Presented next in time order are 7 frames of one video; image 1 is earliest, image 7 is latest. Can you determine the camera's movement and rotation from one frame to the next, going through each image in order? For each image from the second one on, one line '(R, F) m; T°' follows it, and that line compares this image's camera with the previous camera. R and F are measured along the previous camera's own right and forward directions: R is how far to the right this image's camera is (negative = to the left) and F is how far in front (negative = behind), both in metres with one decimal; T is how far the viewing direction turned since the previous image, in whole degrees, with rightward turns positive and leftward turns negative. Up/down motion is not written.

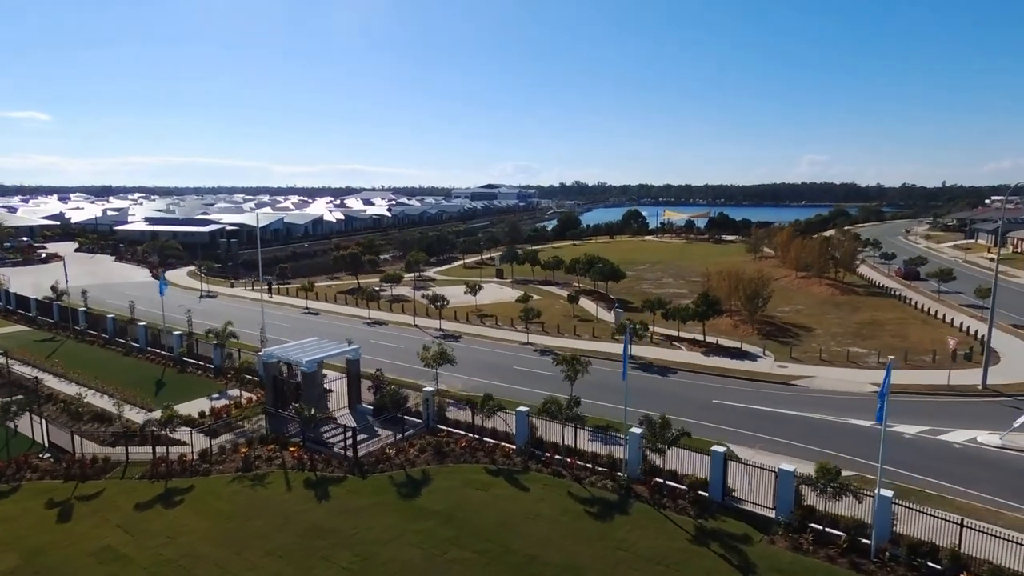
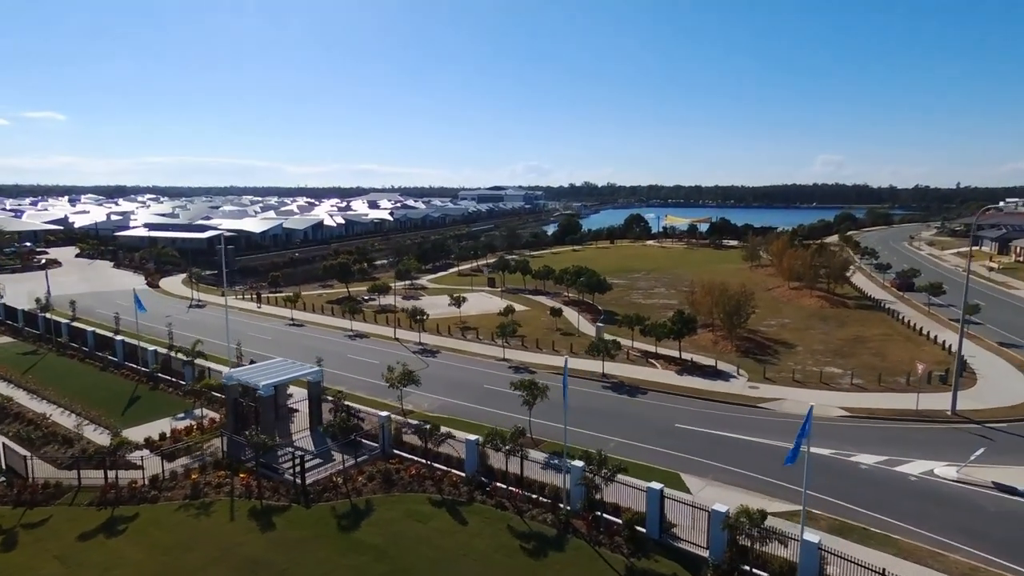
(+1.8, +0.1) m; -1°
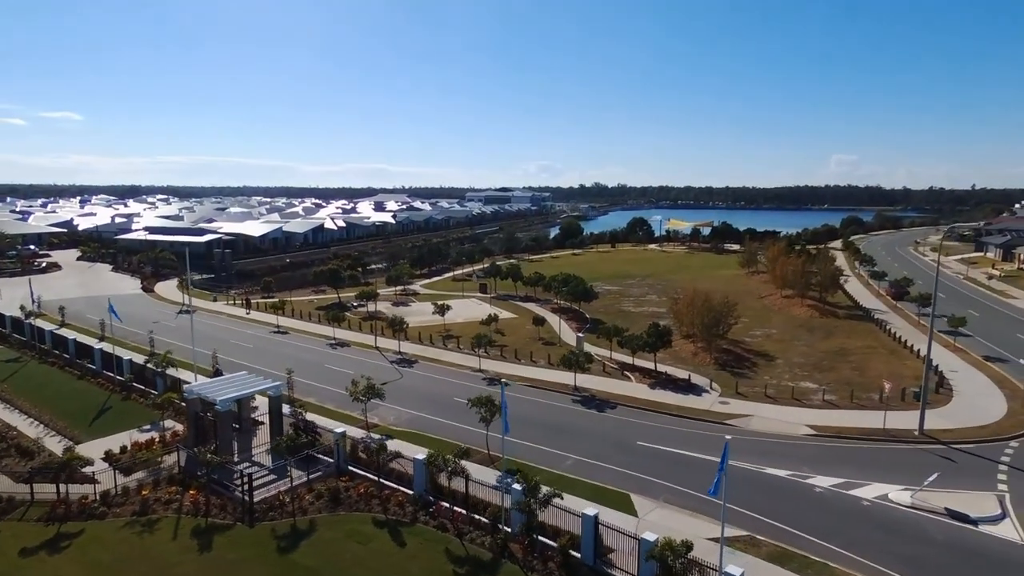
(+1.8, +0.1) m; -1°
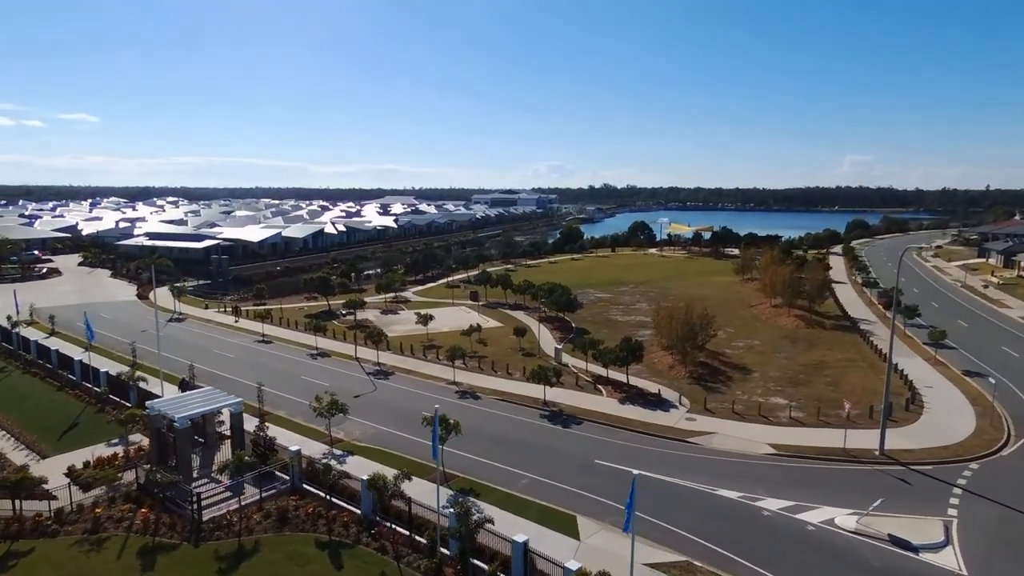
(+1.9, -0.1) m; -1°
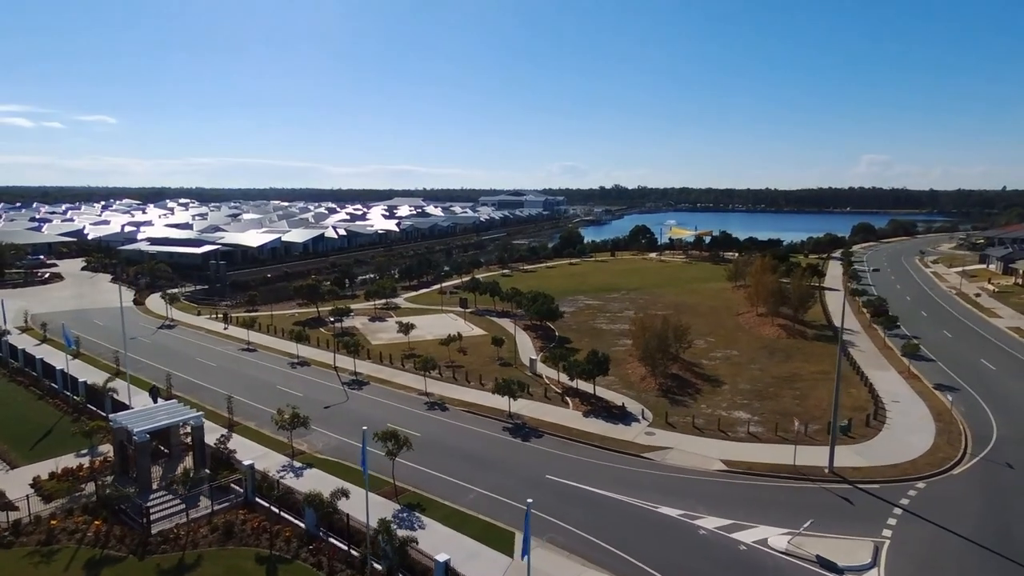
(+2.2, -0.4) m; -1°
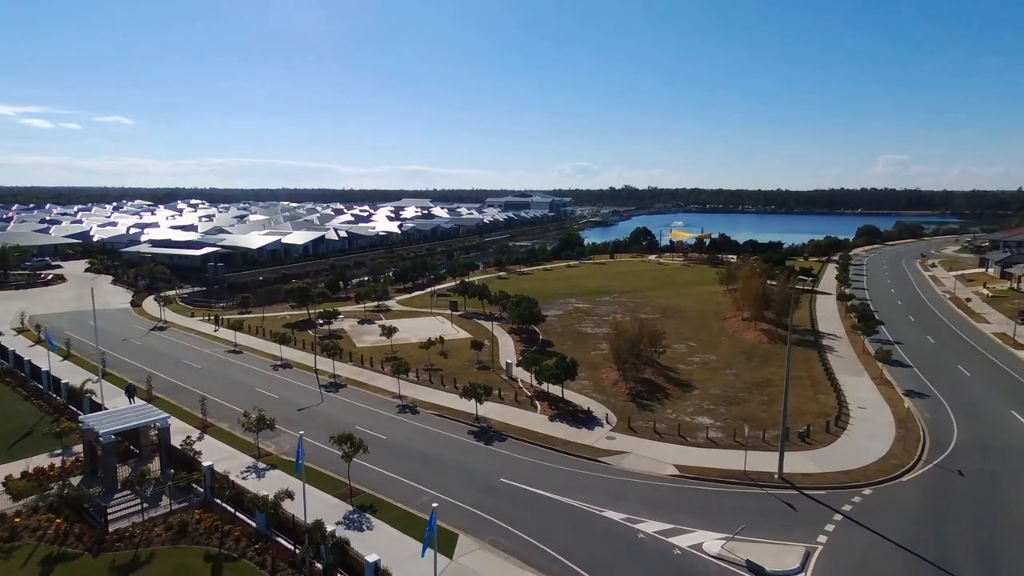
(+2.1, -0.5) m; -1°
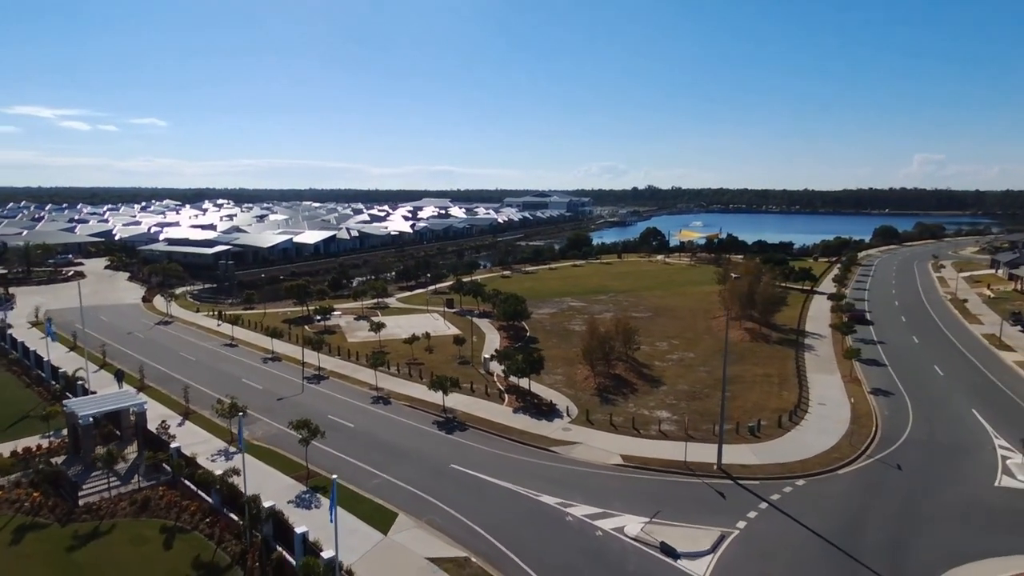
(+2.9, -1.1) m; -2°
